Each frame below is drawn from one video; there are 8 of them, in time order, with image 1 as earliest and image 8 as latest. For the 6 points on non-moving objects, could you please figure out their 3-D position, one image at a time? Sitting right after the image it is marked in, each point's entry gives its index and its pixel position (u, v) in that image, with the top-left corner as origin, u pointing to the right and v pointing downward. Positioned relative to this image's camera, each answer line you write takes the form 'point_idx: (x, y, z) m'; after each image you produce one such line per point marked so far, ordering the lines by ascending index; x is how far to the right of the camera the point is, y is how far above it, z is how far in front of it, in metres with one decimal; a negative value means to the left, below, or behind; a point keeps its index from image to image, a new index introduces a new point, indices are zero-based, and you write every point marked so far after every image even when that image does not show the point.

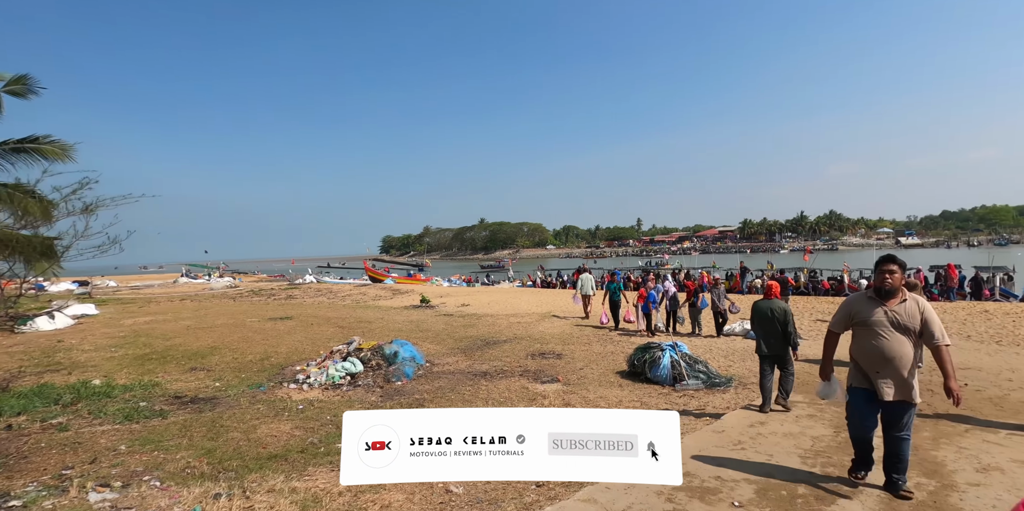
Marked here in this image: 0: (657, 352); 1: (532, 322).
0: (+2.5, -1.7, +8.8) m
1: (+0.6, -2.2, +16.8) m
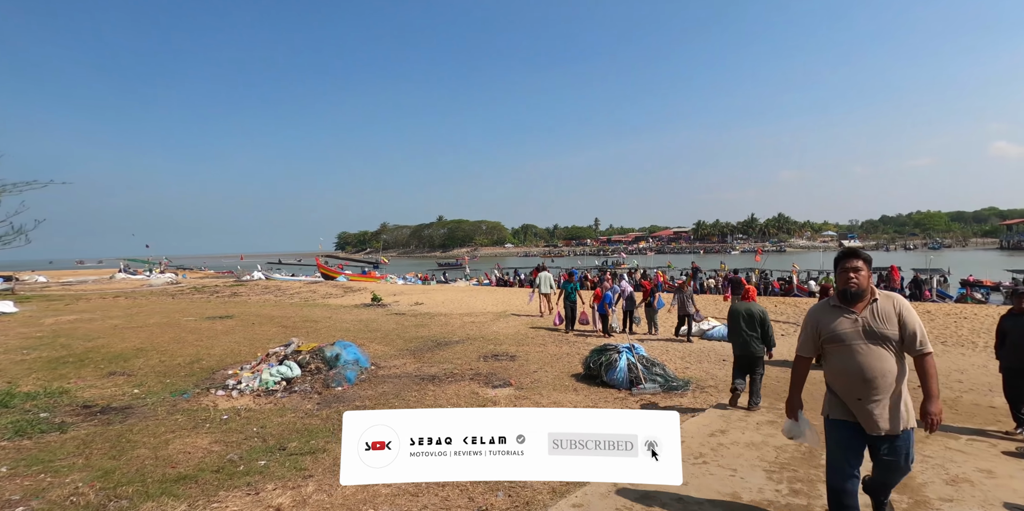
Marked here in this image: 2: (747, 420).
0: (+1.7, -1.6, +8.5) m
1: (-0.8, -2.1, +16.3) m
2: (+2.7, -1.9, +6.0) m
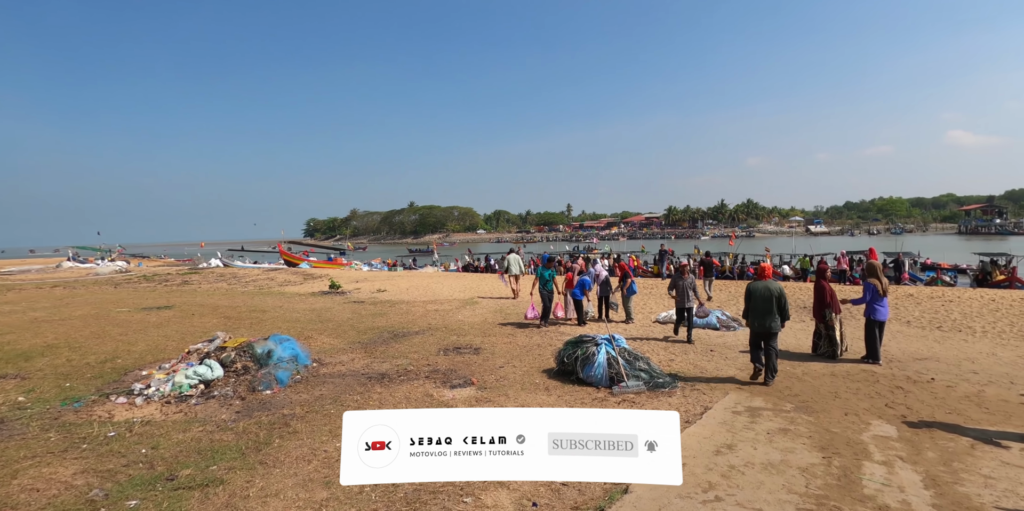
0: (+1.1, -1.3, +7.3) m
1: (-1.8, -1.6, +15.0) m
2: (+2.3, -1.7, +4.9) m
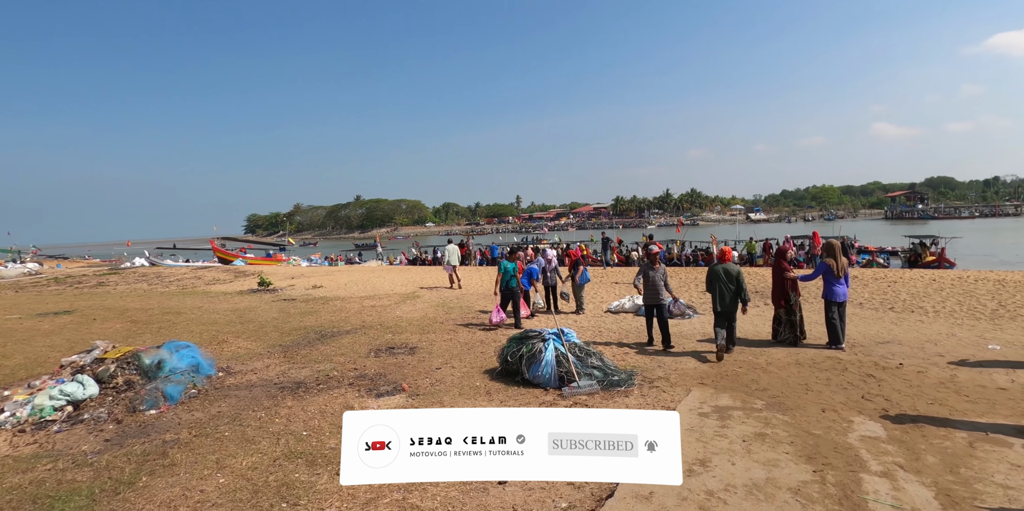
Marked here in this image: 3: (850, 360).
0: (+0.3, -1.1, +6.5) m
1: (-3.3, -1.3, +13.8) m
2: (+1.7, -1.5, +4.2) m
3: (+4.4, -1.4, +6.7) m
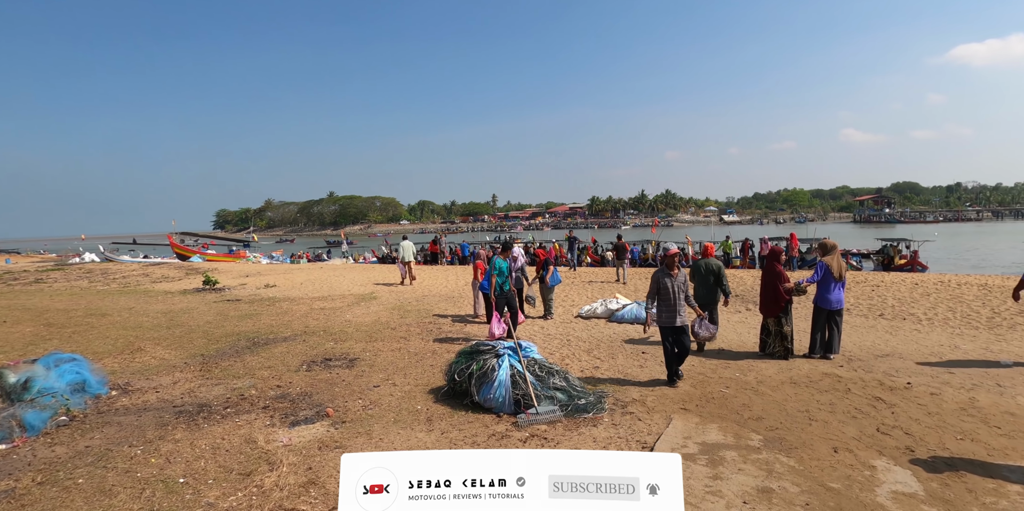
0: (-0.2, -1.1, +5.4) m
1: (-4.1, -1.3, +12.6) m
2: (+1.3, -1.5, +3.2) m
3: (+3.8, -1.4, +5.8) m
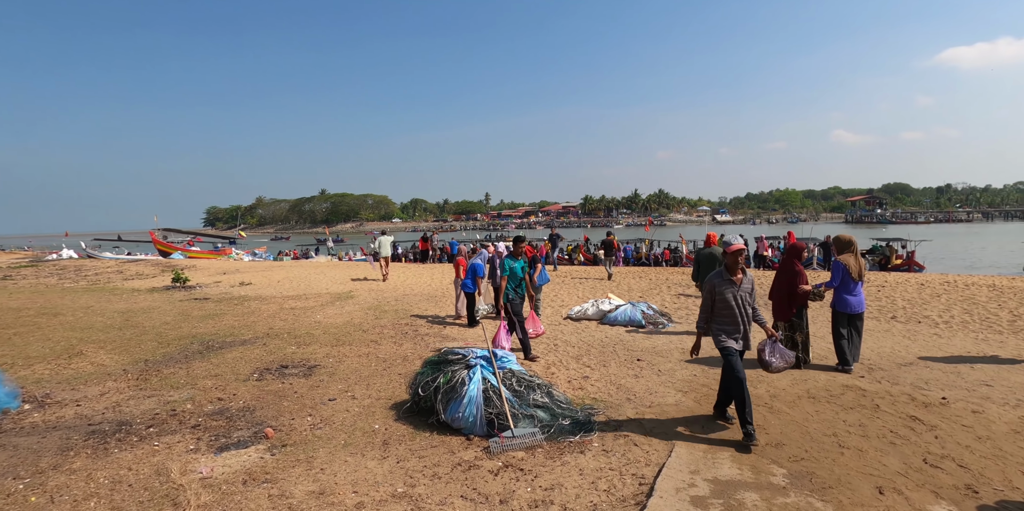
0: (-0.5, -1.0, +4.6) m
1: (-4.5, -1.2, +11.7) m
2: (+1.1, -1.4, +2.4) m
3: (+3.6, -1.4, +5.1) m
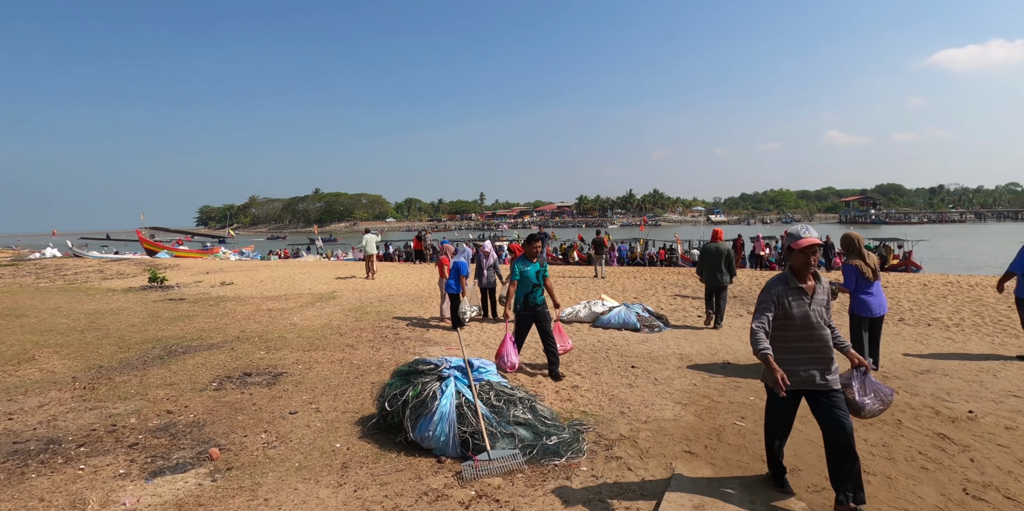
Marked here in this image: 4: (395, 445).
0: (-0.6, -1.0, +4.0) m
1: (-4.7, -1.1, +11.1) m
2: (+0.9, -1.4, +1.9) m
3: (+3.4, -1.3, +4.6) m
4: (-0.9, -1.5, +4.1) m
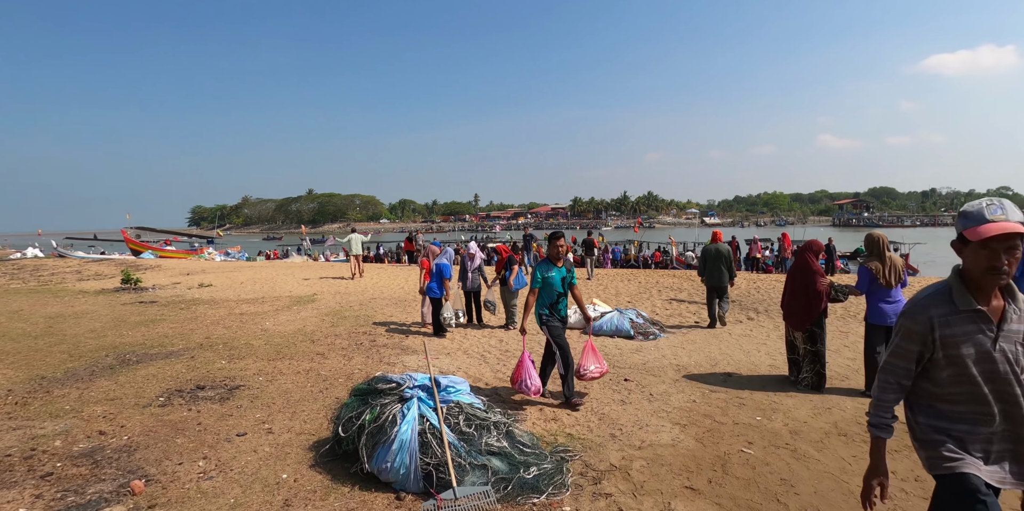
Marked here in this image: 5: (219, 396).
0: (-0.8, -1.0, +3.5) m
1: (-5.0, -1.2, +10.5) m
2: (+0.8, -1.4, +1.3) m
3: (+3.2, -1.4, +4.1) m
4: (-1.1, -1.5, +3.5) m
5: (-3.0, -1.4, +5.3) m
